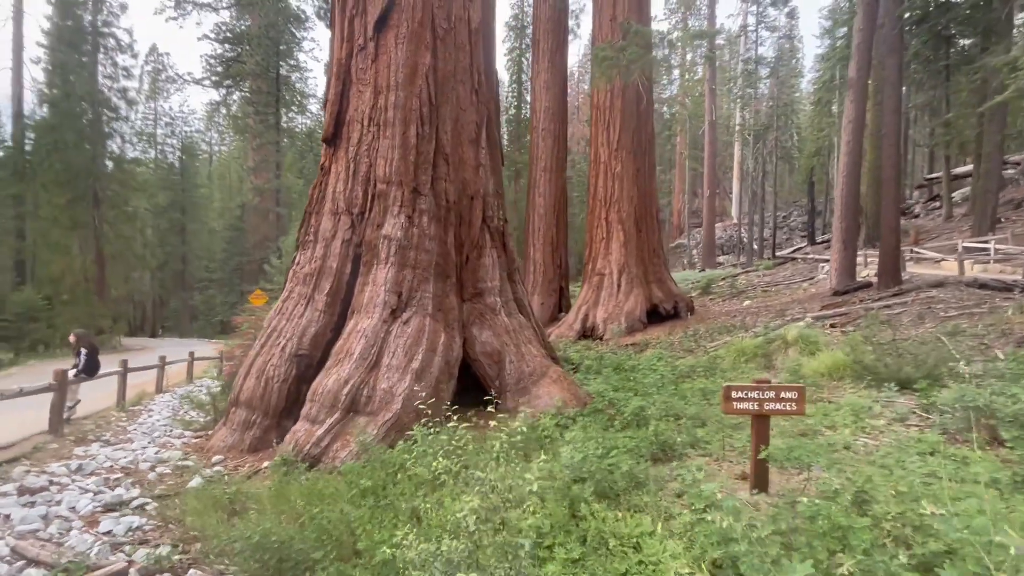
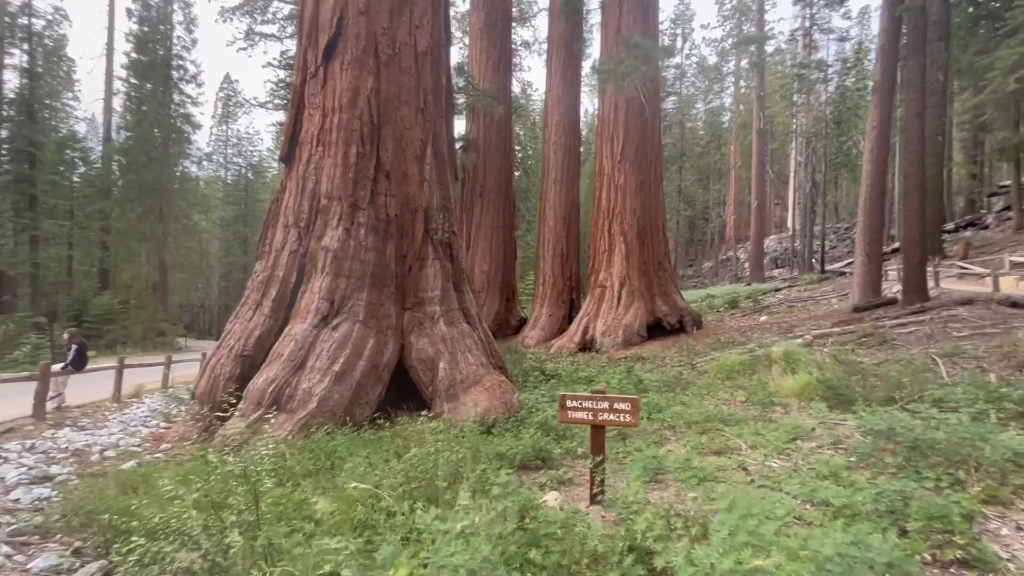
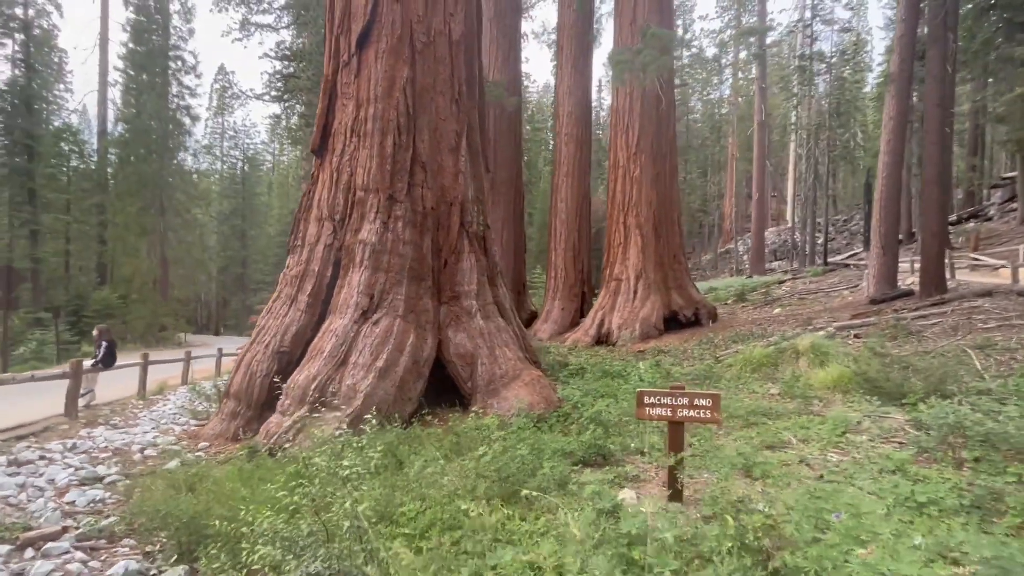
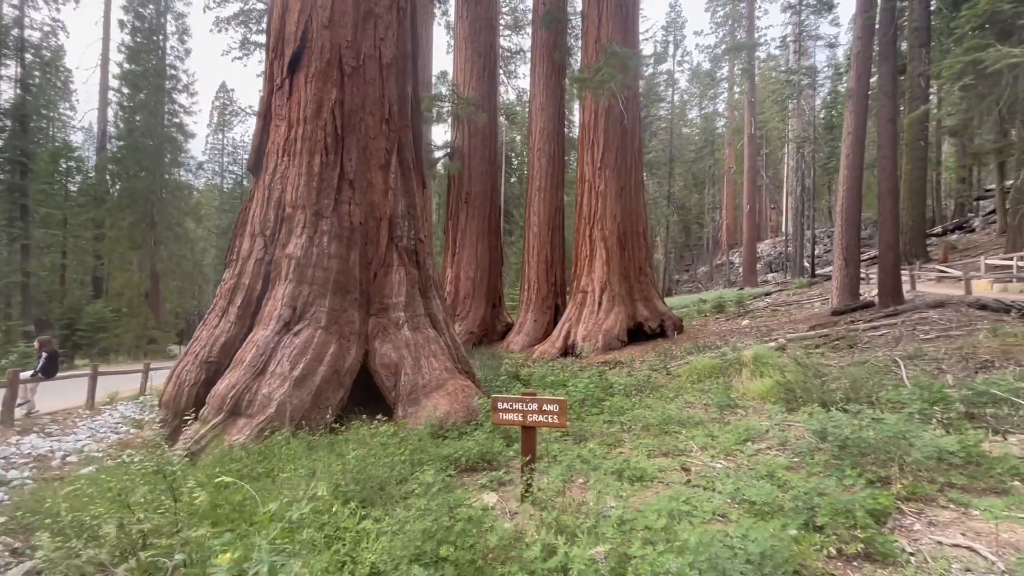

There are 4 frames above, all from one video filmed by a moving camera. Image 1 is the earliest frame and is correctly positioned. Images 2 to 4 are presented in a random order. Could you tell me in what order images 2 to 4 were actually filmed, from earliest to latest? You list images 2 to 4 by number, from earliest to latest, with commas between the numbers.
3, 2, 4
